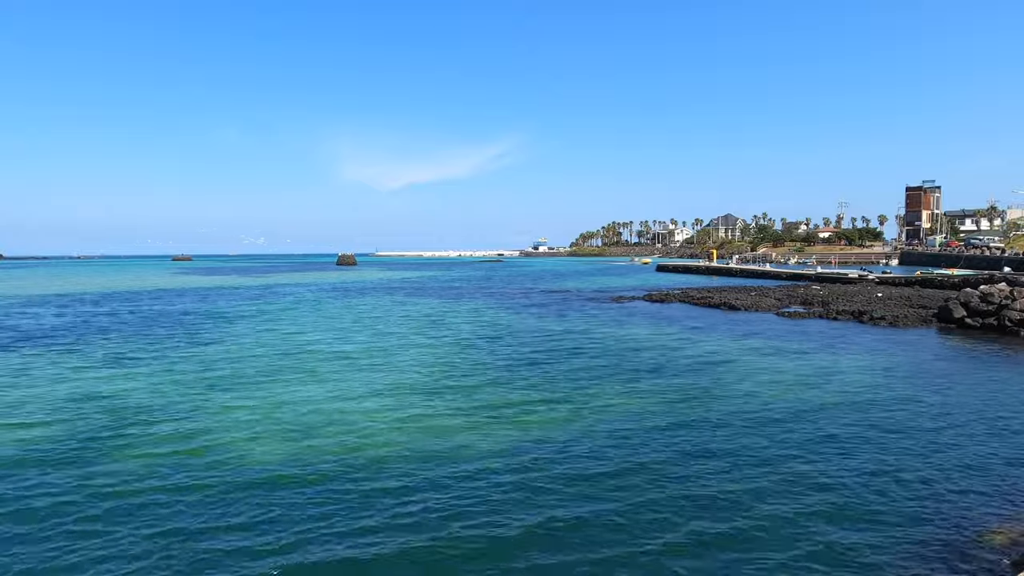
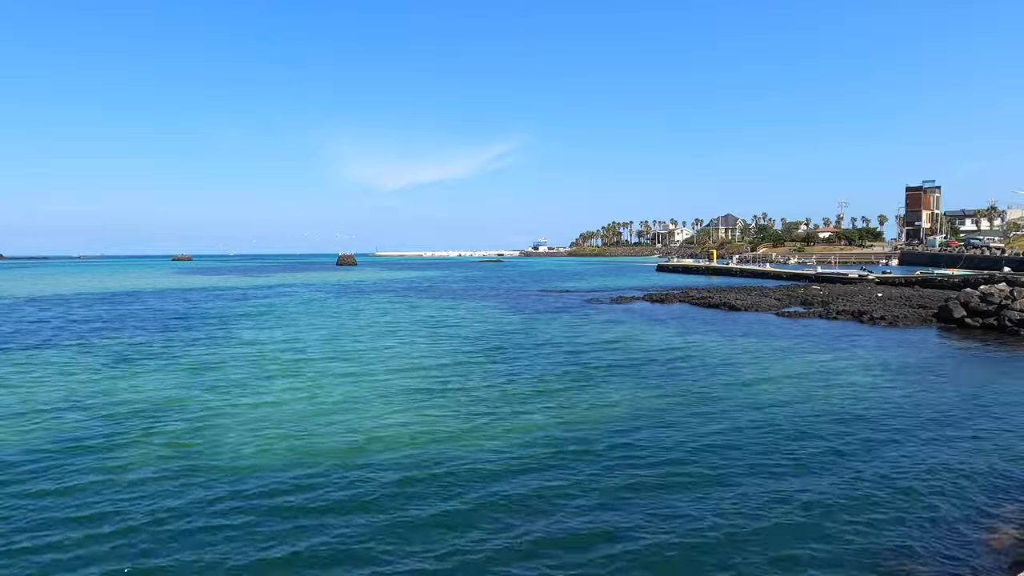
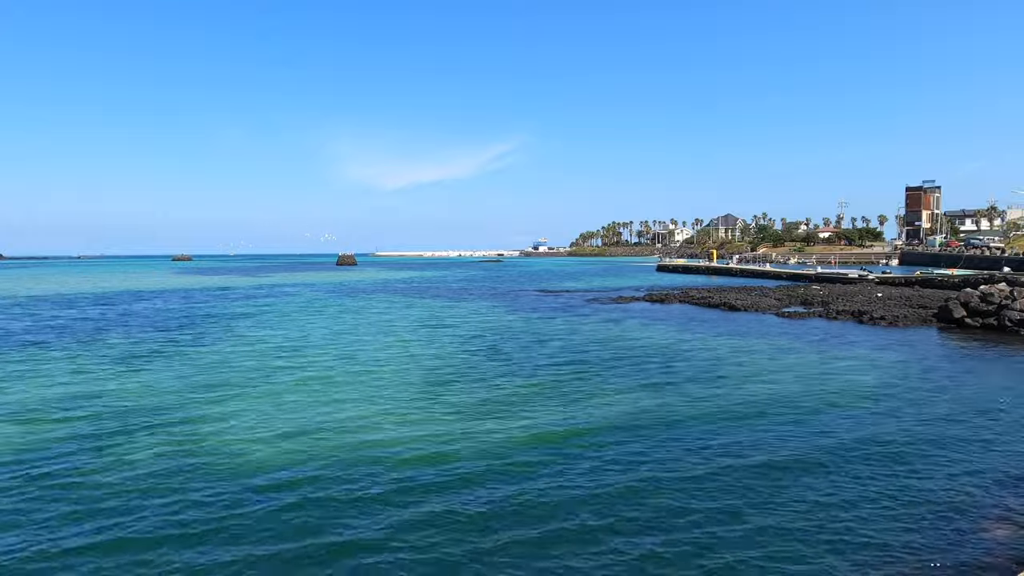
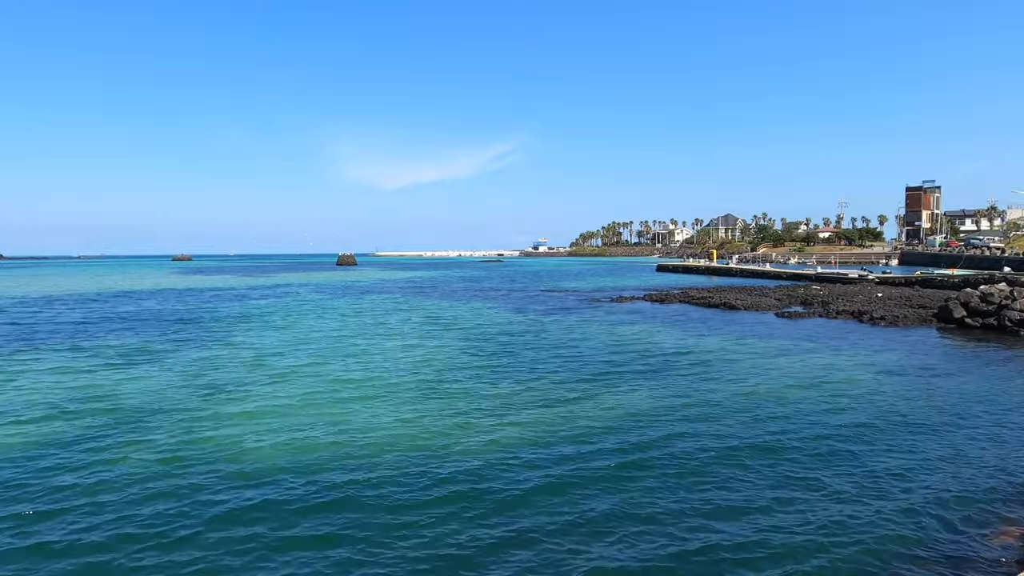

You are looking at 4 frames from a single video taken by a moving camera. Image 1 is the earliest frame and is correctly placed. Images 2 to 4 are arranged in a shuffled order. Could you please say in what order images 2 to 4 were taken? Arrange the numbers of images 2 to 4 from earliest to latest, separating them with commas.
3, 2, 4
